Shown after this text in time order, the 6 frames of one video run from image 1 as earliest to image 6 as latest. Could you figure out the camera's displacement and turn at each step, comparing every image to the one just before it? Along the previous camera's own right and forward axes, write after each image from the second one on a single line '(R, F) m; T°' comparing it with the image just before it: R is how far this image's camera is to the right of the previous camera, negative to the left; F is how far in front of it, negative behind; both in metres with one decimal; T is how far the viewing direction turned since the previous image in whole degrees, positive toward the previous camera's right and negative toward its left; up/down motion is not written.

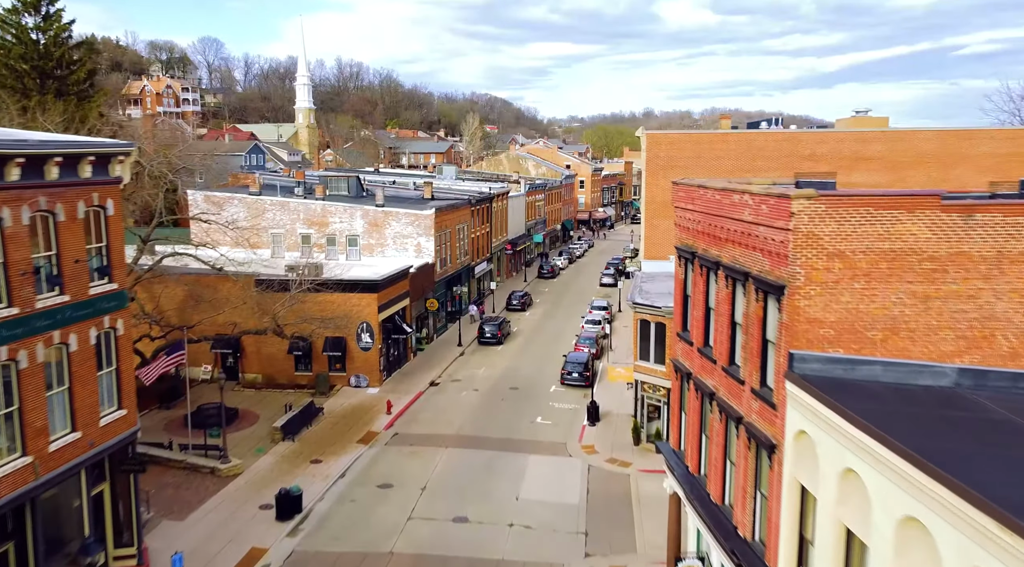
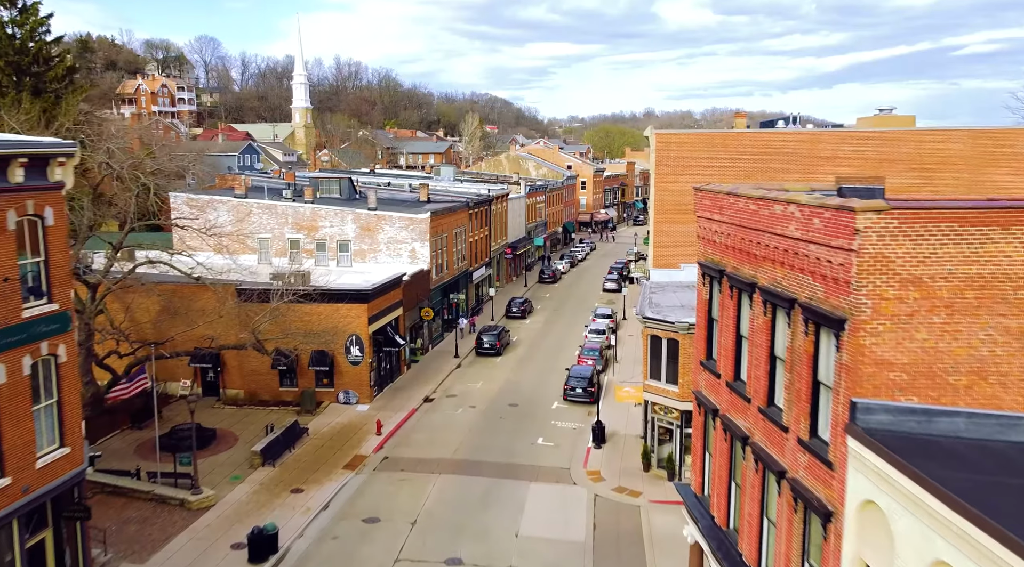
(0.0, +2.1) m; 0°
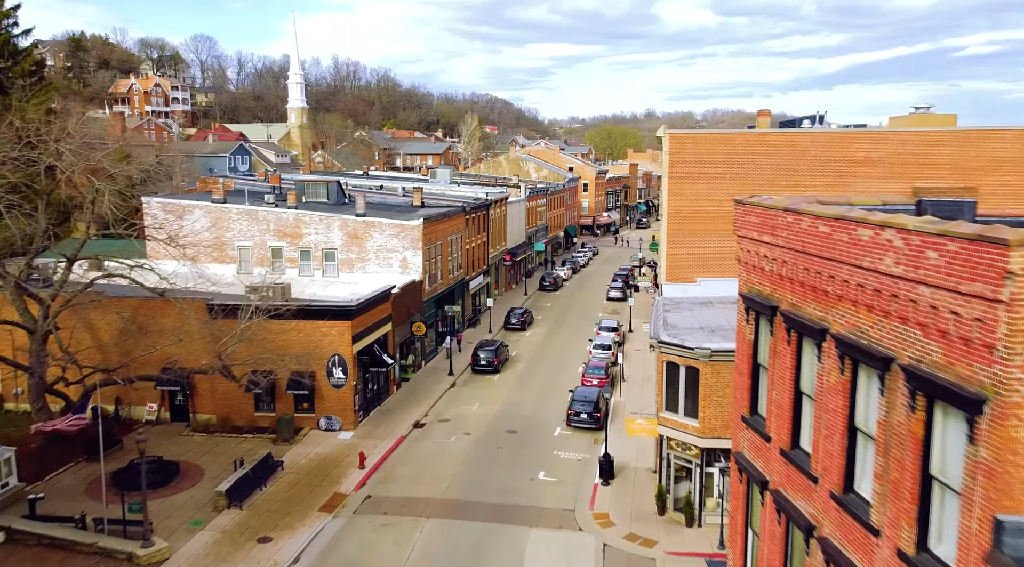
(+0.1, +2.8) m; 0°
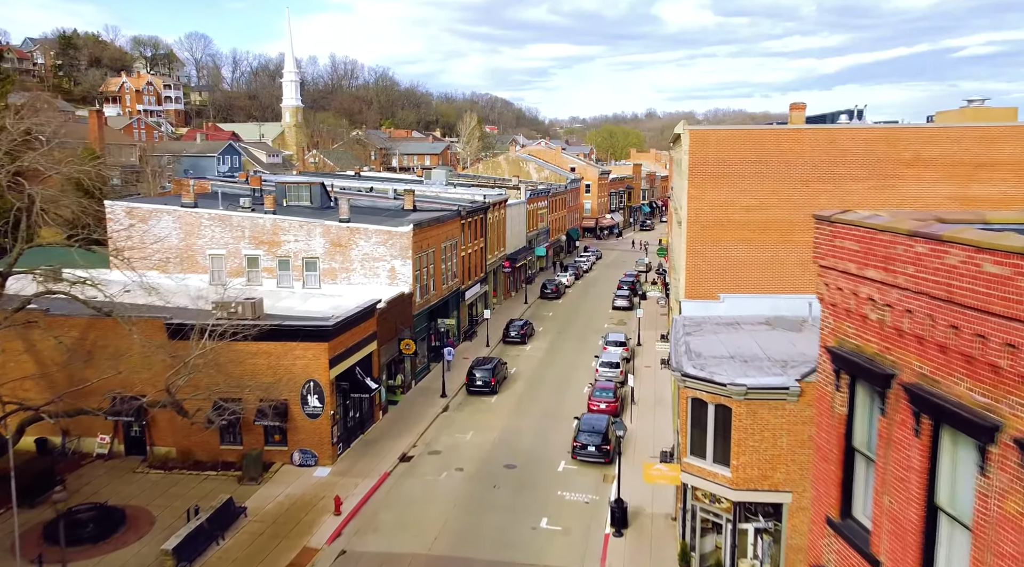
(+0.1, +3.2) m; 0°
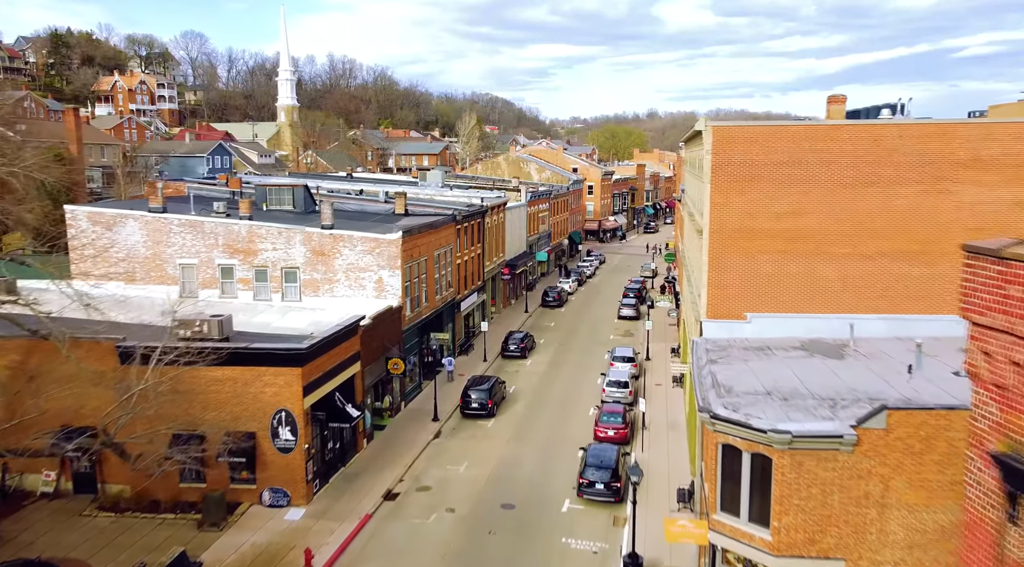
(+0.1, +2.8) m; 0°
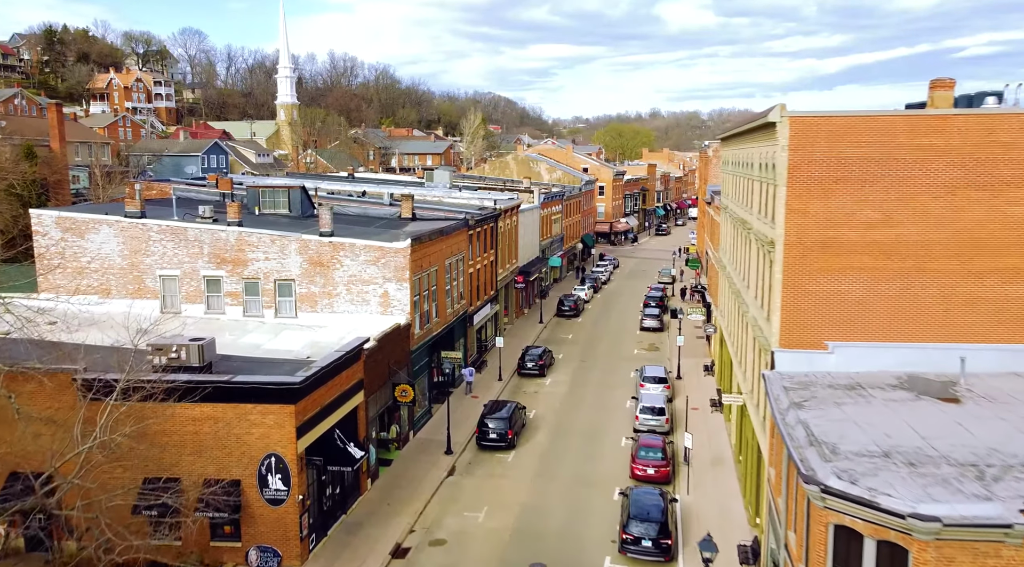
(-0.7, +3.4) m; 0°
